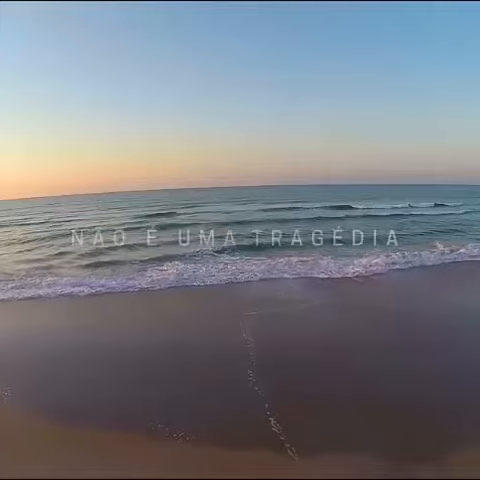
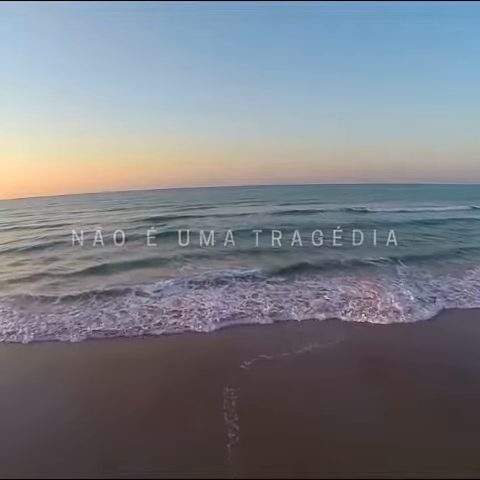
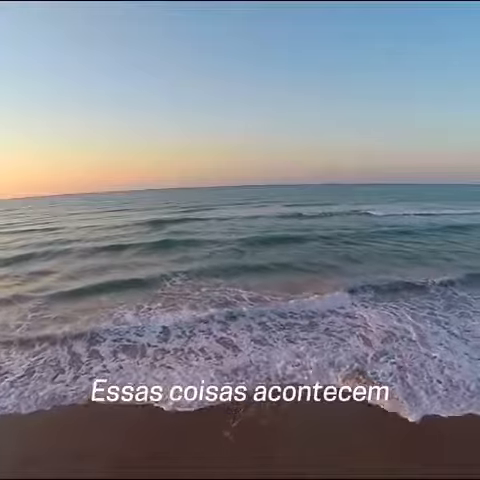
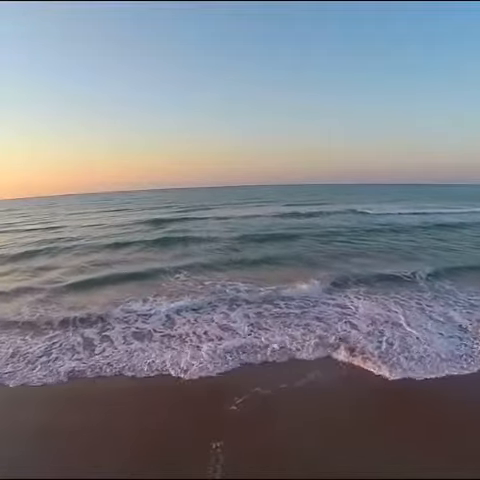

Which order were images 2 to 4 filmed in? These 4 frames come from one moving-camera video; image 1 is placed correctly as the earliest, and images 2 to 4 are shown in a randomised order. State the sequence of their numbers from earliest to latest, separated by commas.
2, 4, 3
